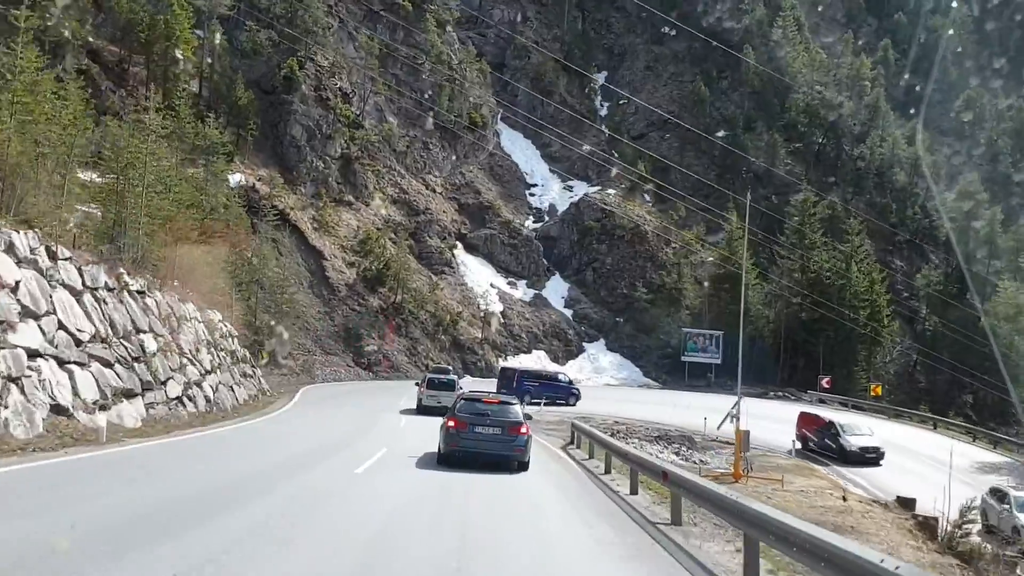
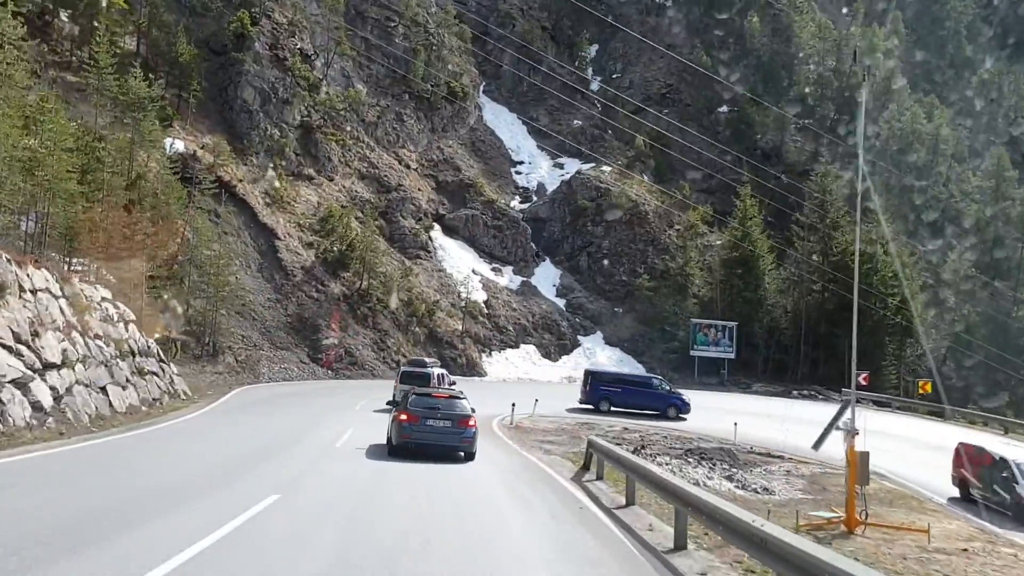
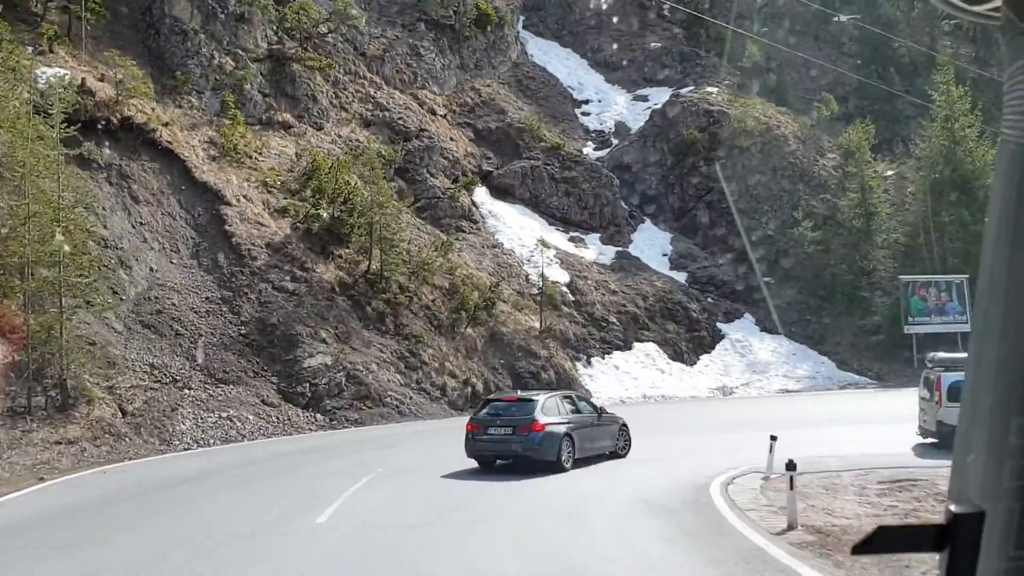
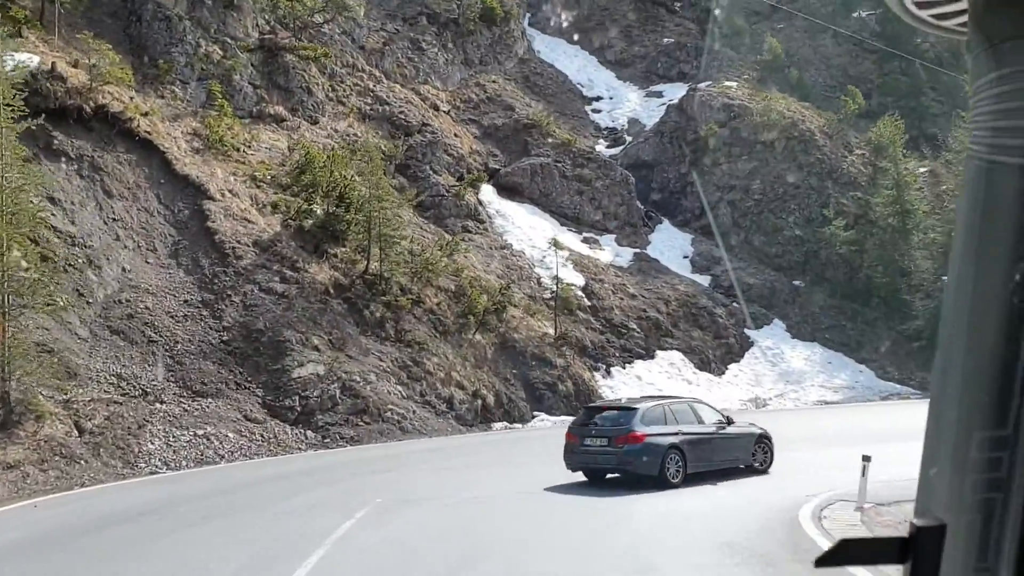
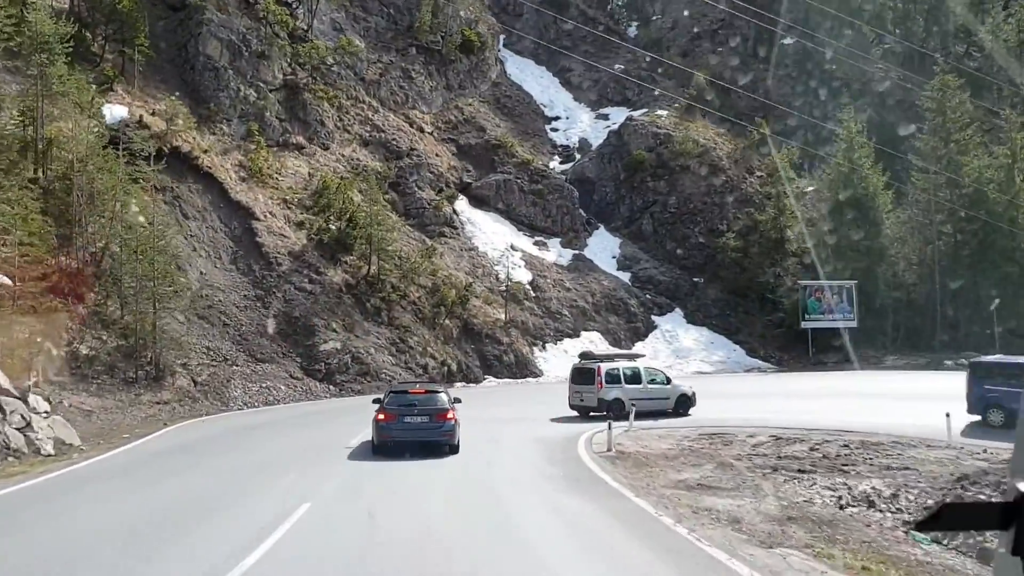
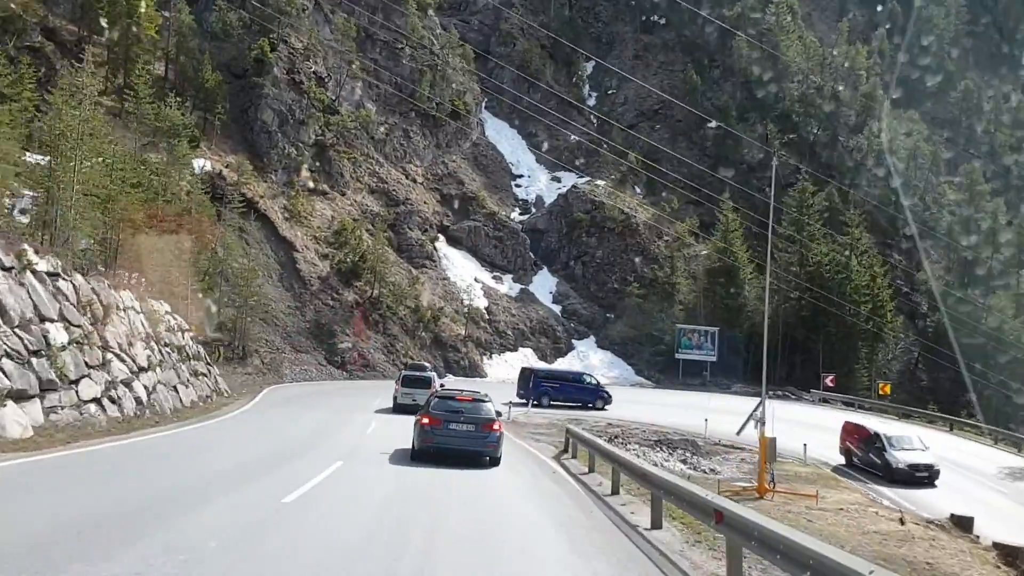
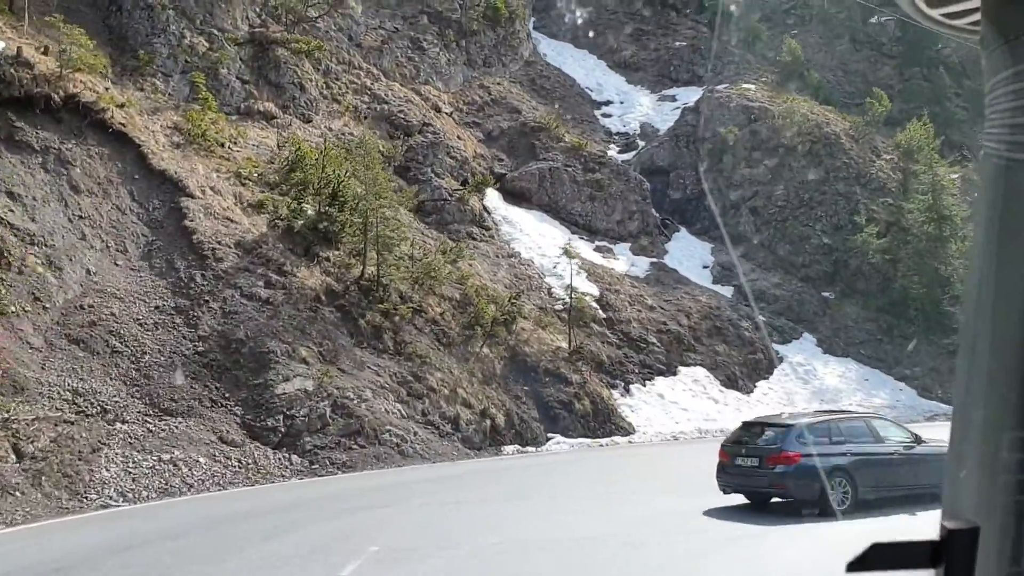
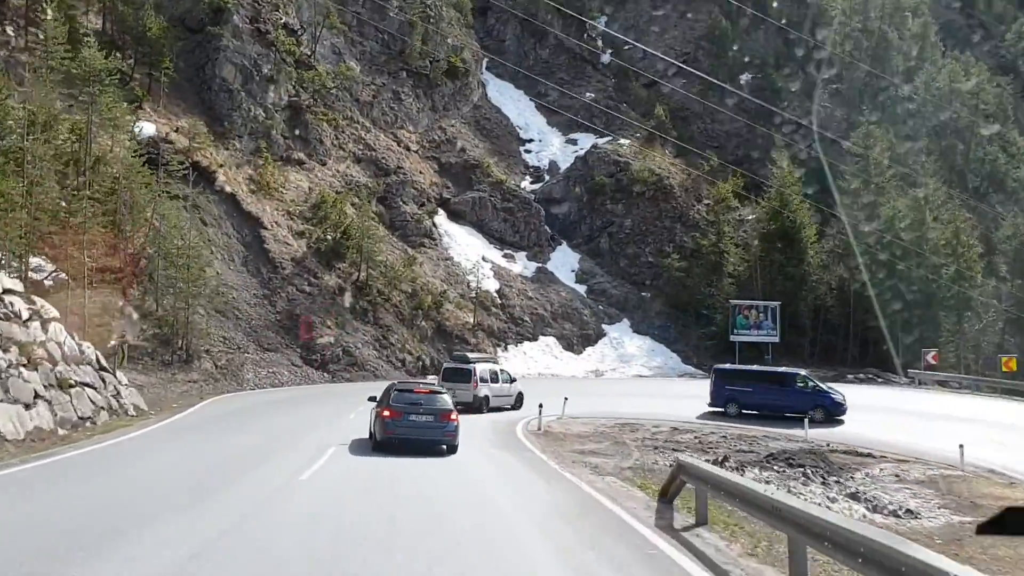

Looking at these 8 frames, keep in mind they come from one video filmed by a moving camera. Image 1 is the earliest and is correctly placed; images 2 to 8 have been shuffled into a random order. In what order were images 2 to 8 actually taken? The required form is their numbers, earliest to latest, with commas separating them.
6, 2, 8, 5, 3, 4, 7
